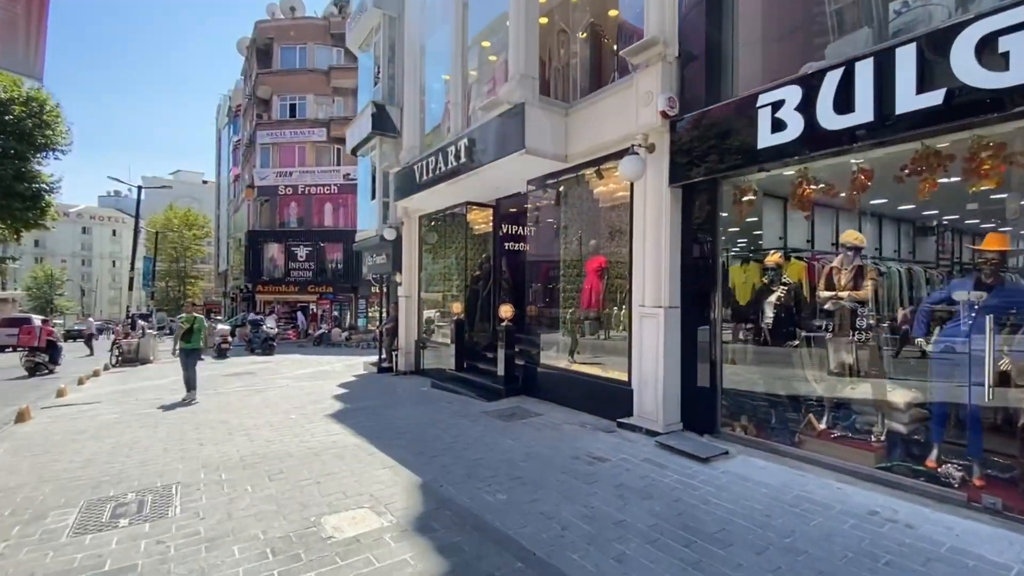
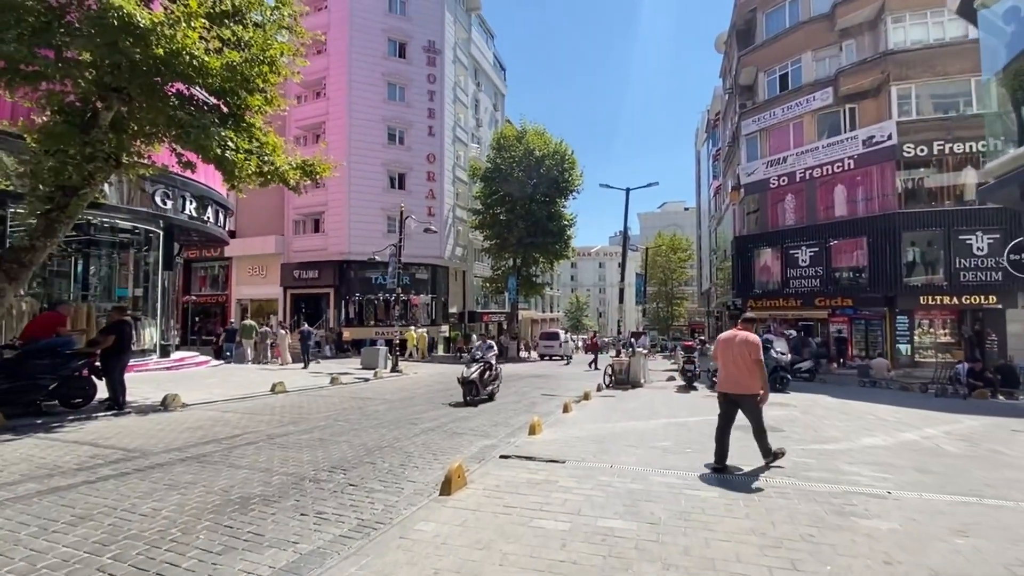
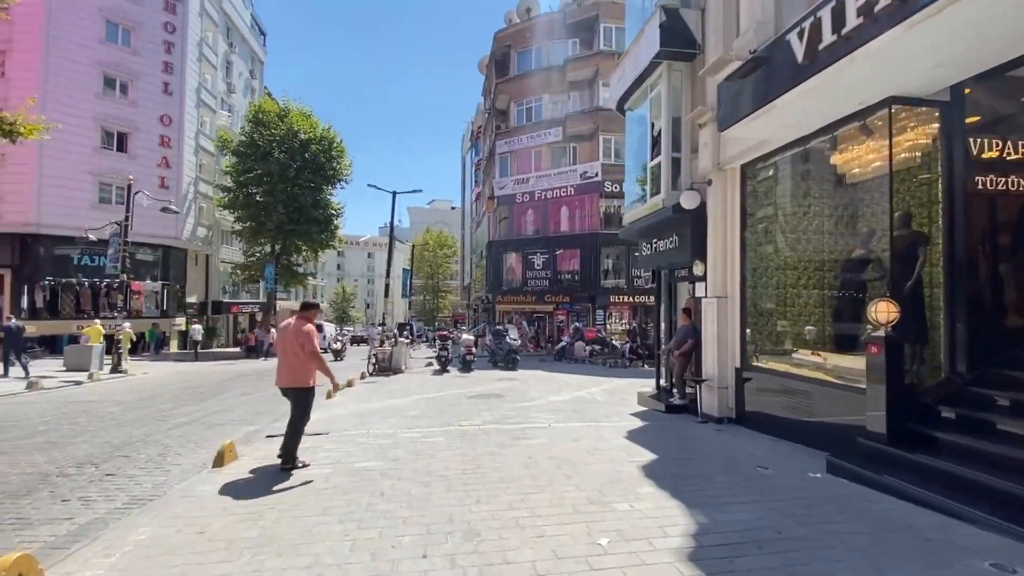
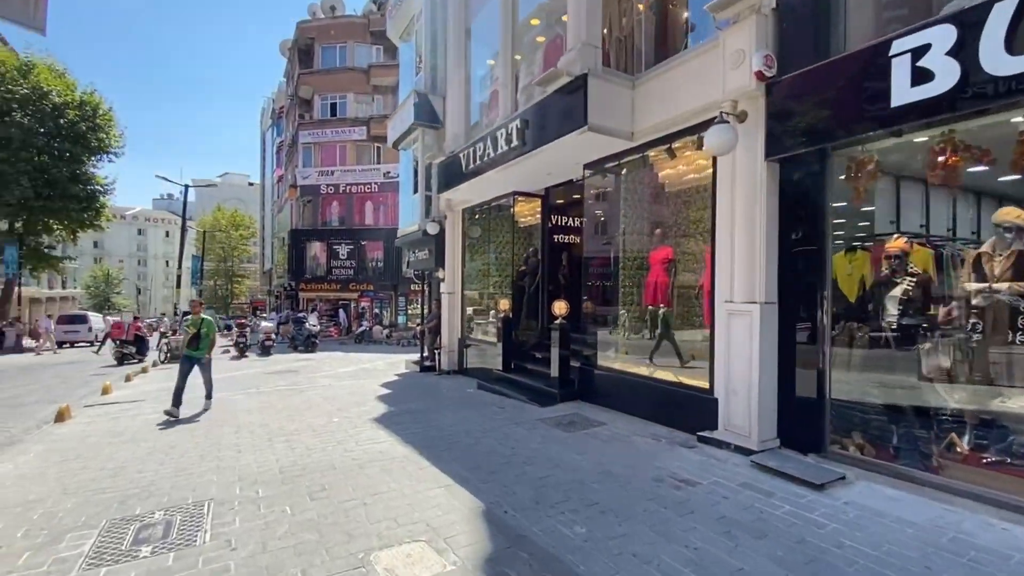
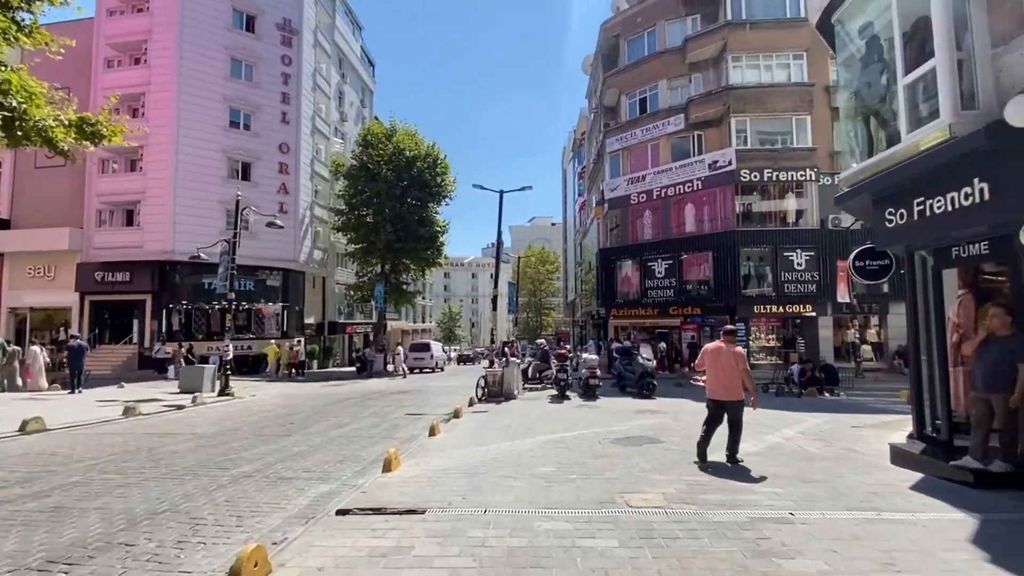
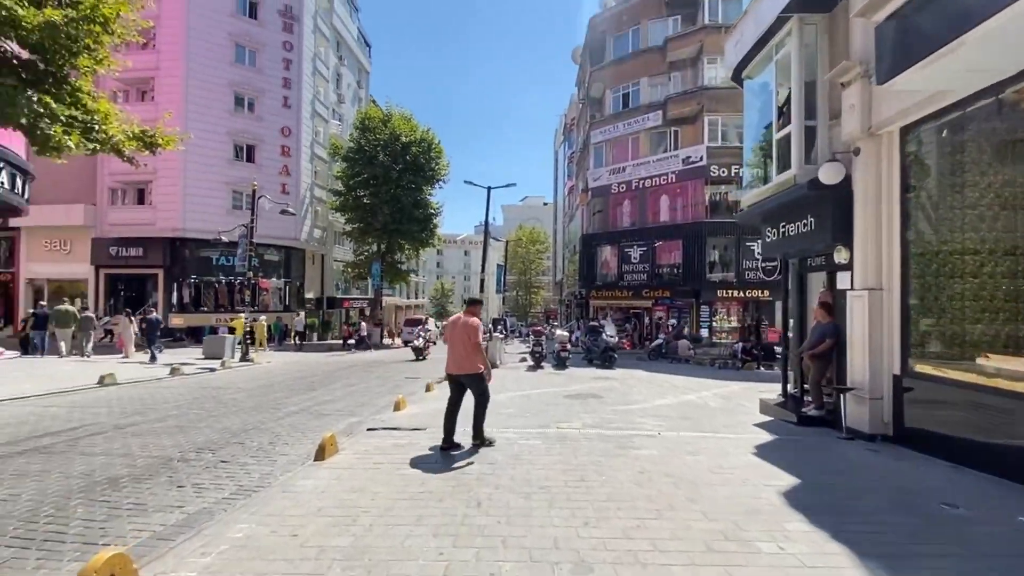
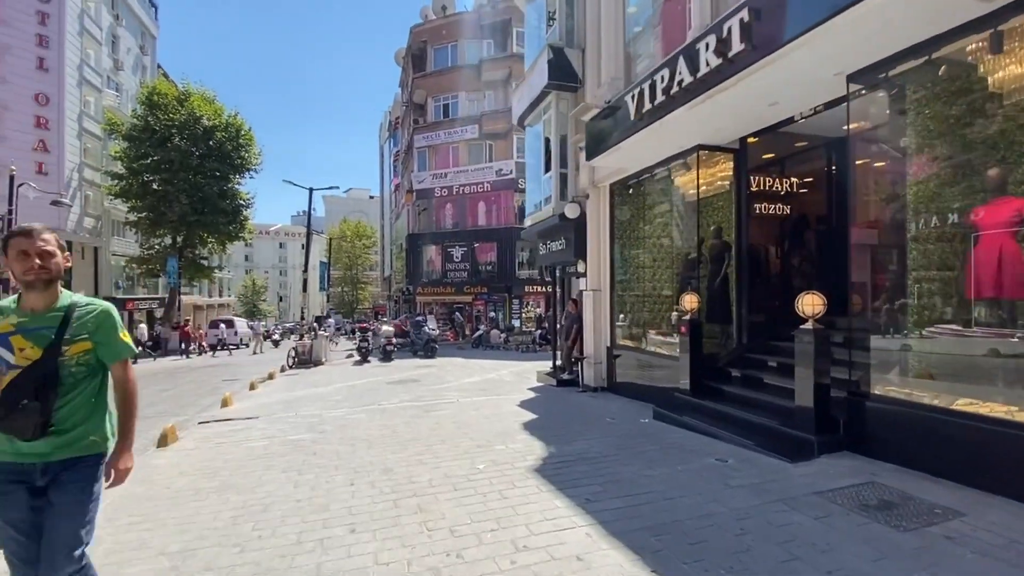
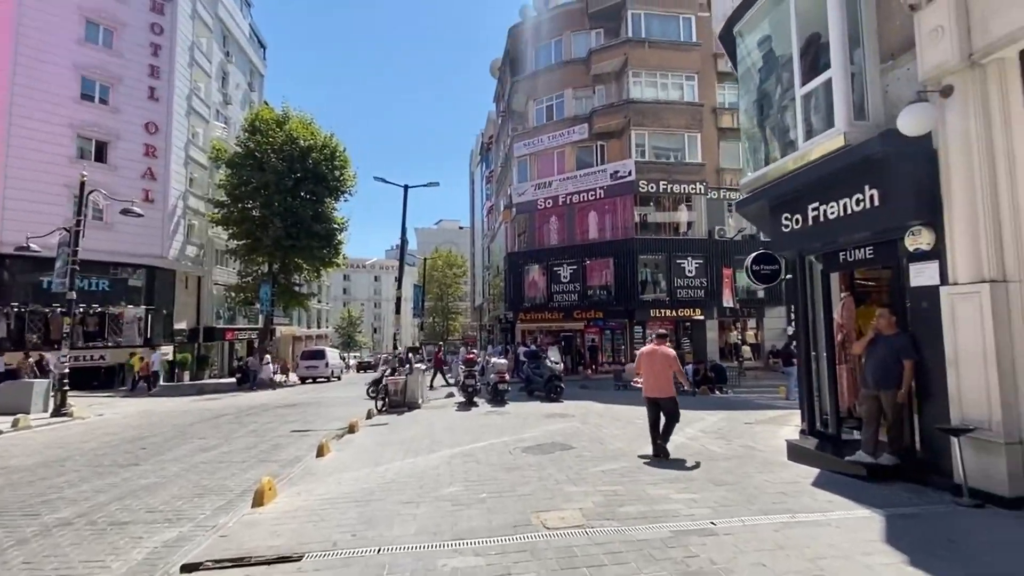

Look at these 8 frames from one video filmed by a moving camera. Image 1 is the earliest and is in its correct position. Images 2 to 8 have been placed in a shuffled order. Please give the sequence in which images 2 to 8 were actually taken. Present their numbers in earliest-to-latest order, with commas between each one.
4, 7, 3, 6, 2, 5, 8
